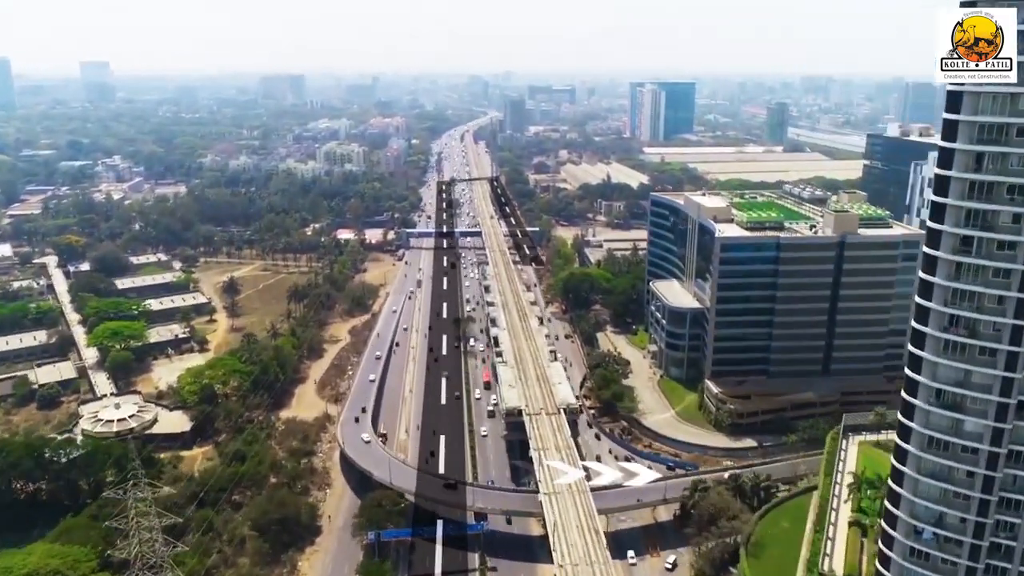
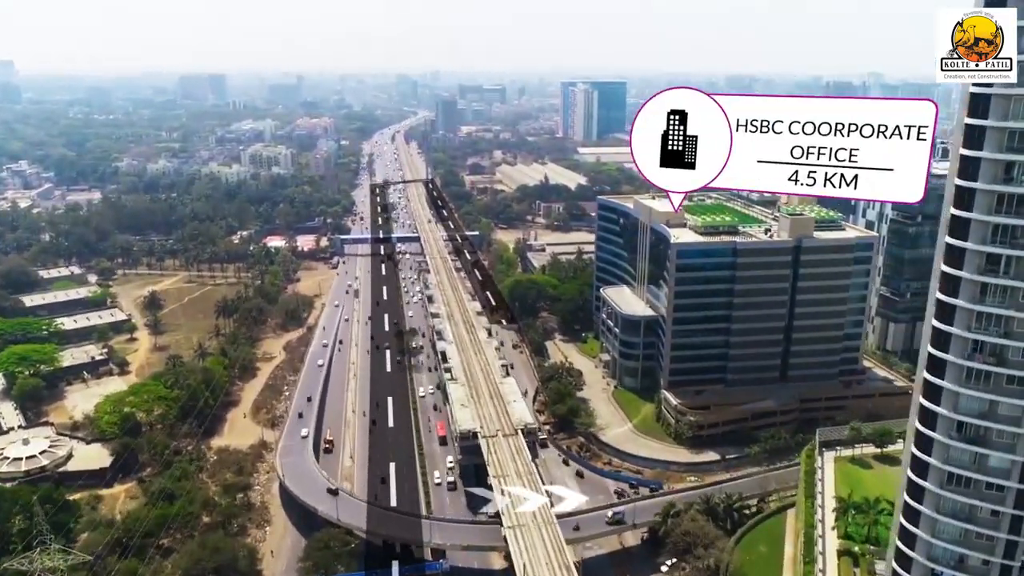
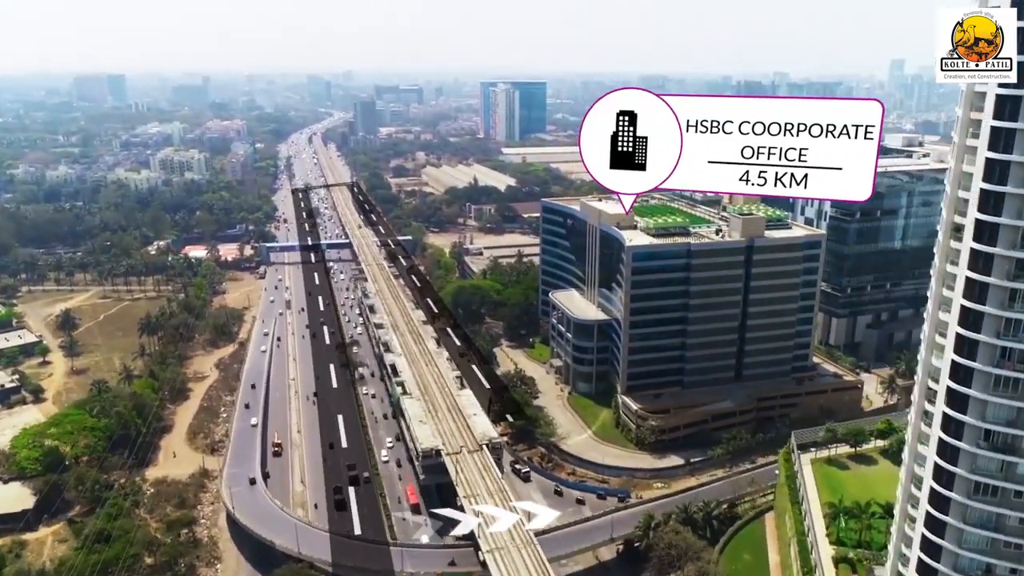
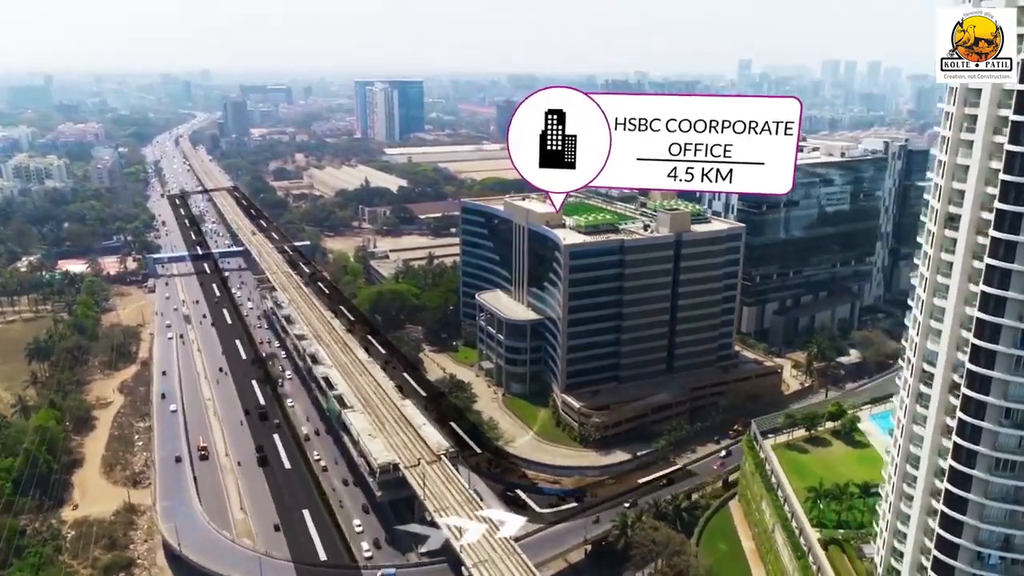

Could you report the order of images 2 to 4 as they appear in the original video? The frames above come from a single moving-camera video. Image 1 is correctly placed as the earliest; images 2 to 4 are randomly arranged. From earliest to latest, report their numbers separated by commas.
2, 3, 4
